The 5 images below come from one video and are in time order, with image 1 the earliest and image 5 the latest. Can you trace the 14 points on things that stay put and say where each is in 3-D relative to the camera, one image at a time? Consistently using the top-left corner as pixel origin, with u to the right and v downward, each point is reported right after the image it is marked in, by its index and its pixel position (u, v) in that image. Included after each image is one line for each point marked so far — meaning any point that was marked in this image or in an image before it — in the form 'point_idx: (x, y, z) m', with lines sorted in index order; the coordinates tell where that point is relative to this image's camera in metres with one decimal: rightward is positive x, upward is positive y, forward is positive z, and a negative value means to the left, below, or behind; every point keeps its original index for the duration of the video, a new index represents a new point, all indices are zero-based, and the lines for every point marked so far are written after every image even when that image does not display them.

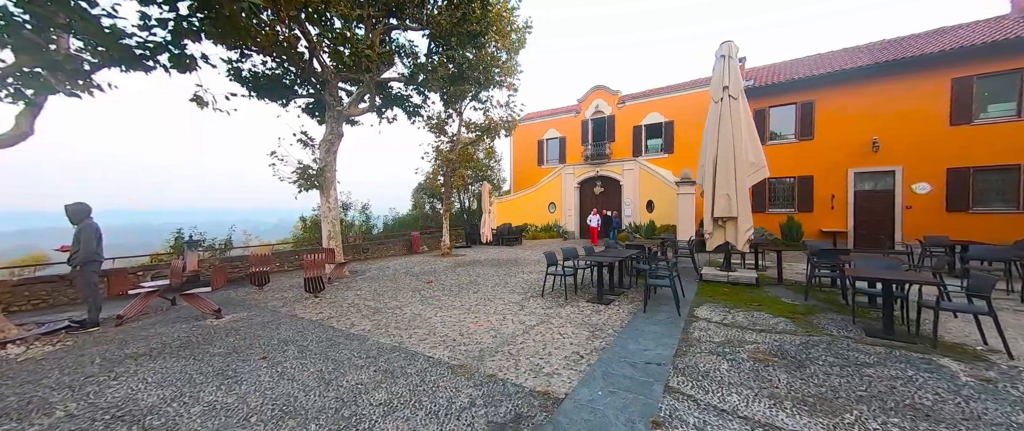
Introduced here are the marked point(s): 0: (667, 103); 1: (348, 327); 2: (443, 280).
0: (+7.6, +5.6, +16.1) m
1: (-2.4, -1.6, +4.8) m
2: (-1.6, -1.6, +8.0) m
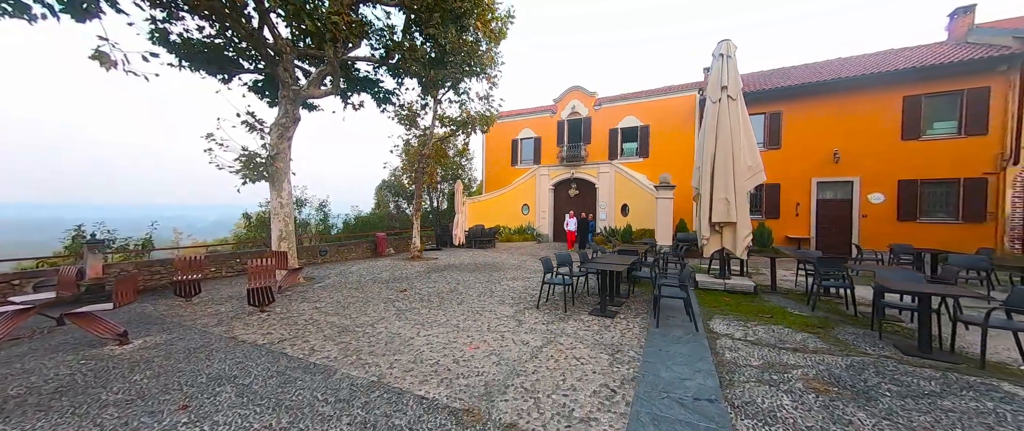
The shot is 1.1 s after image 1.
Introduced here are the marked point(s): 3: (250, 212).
0: (+6.4, +5.4, +16.2) m
1: (-2.4, -1.6, +3.8) m
2: (-2.0, -1.6, +7.0) m
3: (-8.0, +0.1, +10.0) m
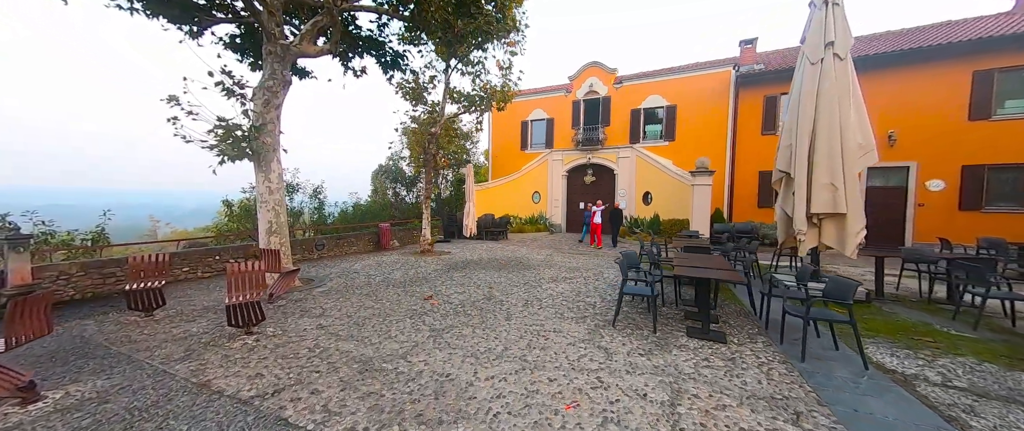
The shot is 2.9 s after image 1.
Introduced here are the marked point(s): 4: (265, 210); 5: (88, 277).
0: (+7.1, +5.9, +14.8) m
1: (-1.4, -1.5, +2.4) m
2: (-1.1, -1.4, +5.7) m
3: (-7.3, +0.4, +8.4) m
4: (-4.6, +0.1, +6.1) m
5: (-7.0, -1.0, +5.4) m
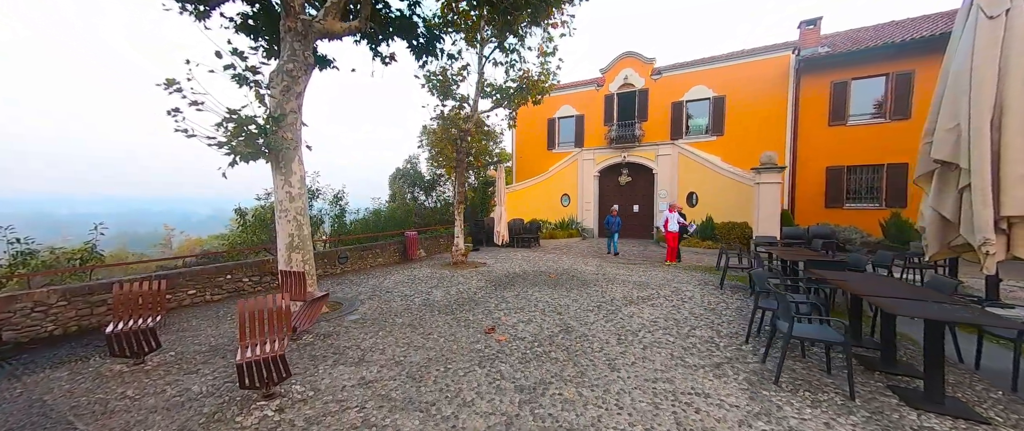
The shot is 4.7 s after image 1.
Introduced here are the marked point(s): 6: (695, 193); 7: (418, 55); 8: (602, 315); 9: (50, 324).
0: (+8.3, +5.8, +13.4) m
1: (-0.4, -1.6, +1.2) m
2: (0.0, -1.5, +4.5) m
3: (-6.1, +0.2, +7.4) m
4: (-3.5, -0.1, +5.0) m
5: (-5.9, -1.2, +4.4) m
6: (+7.3, +0.9, +12.9) m
7: (-2.1, +3.6, +7.4) m
8: (+1.4, -1.5, +4.9) m
9: (-5.9, -1.4, +4.2) m
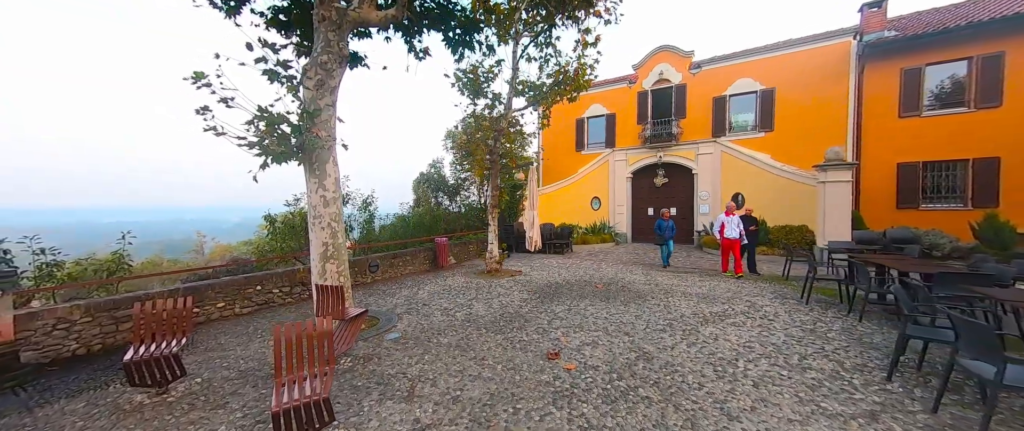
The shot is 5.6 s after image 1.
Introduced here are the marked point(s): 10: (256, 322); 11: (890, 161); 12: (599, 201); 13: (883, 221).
0: (+9.5, +5.7, +12.4) m
1: (+0.2, -1.6, +0.6) m
2: (+0.8, -1.6, +3.8) m
3: (-5.2, 0.0, +7.1) m
4: (-2.7, -0.2, +4.5) m
5: (-5.1, -1.3, +4.0) m
6: (+8.5, +0.8, +11.9) m
7: (-1.2, +3.5, +6.9) m
8: (+2.2, -1.5, +4.2) m
9: (-5.2, -1.5, +3.9) m
10: (-4.0, -1.6, +5.1) m
11: (+12.1, +1.8, +10.5) m
12: (+4.1, +0.7, +14.9) m
13: (+11.9, -0.1, +10.6) m
